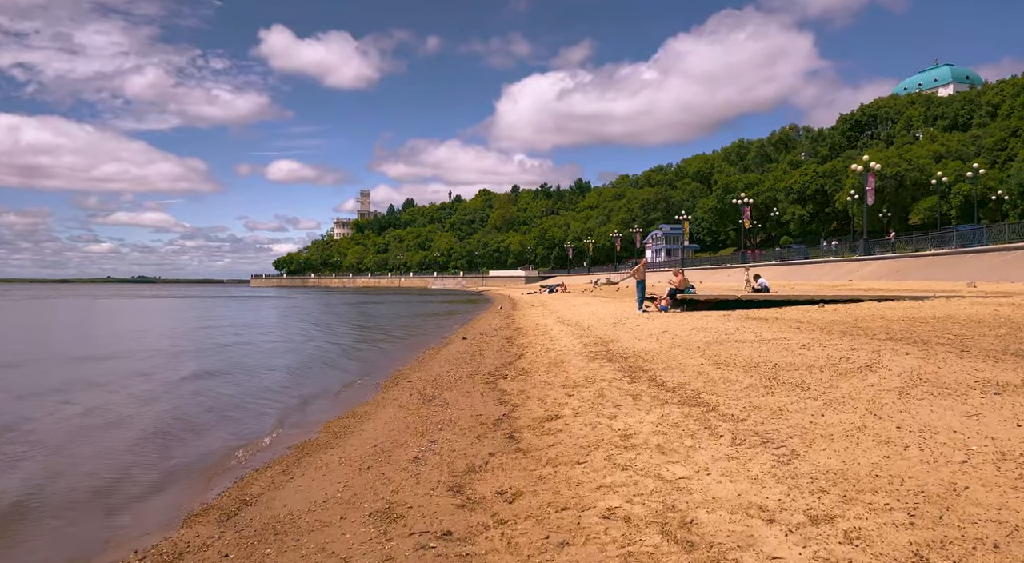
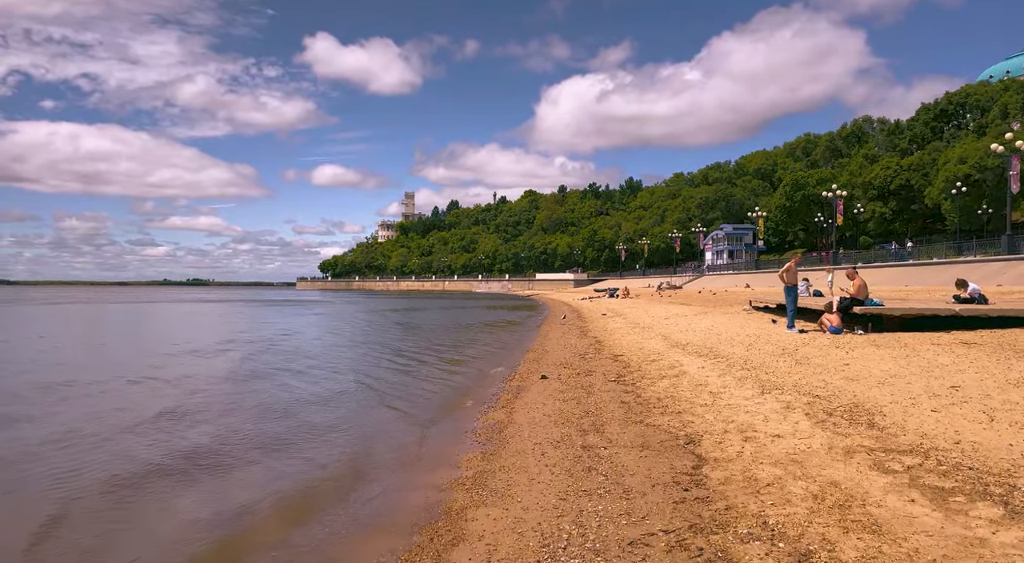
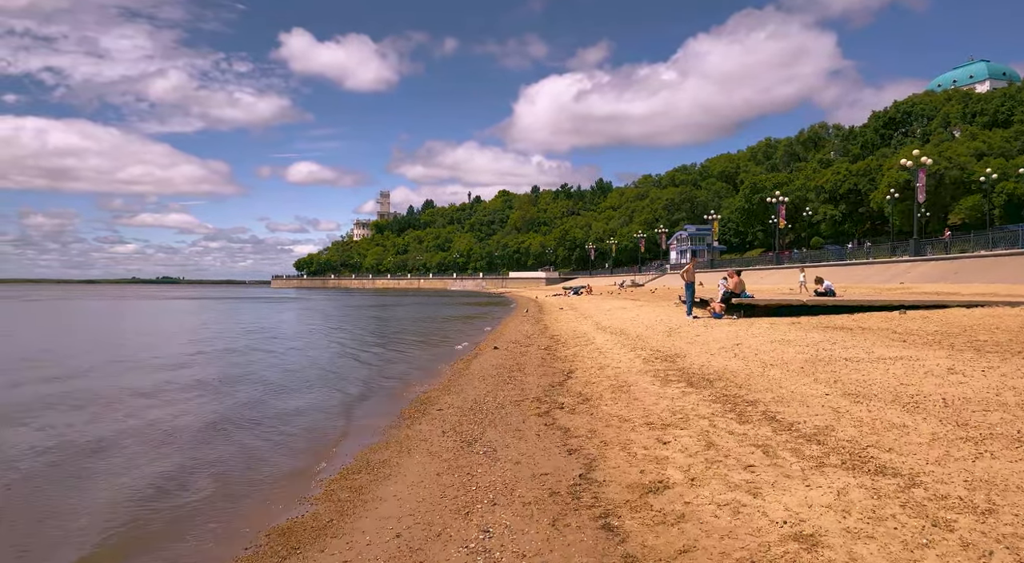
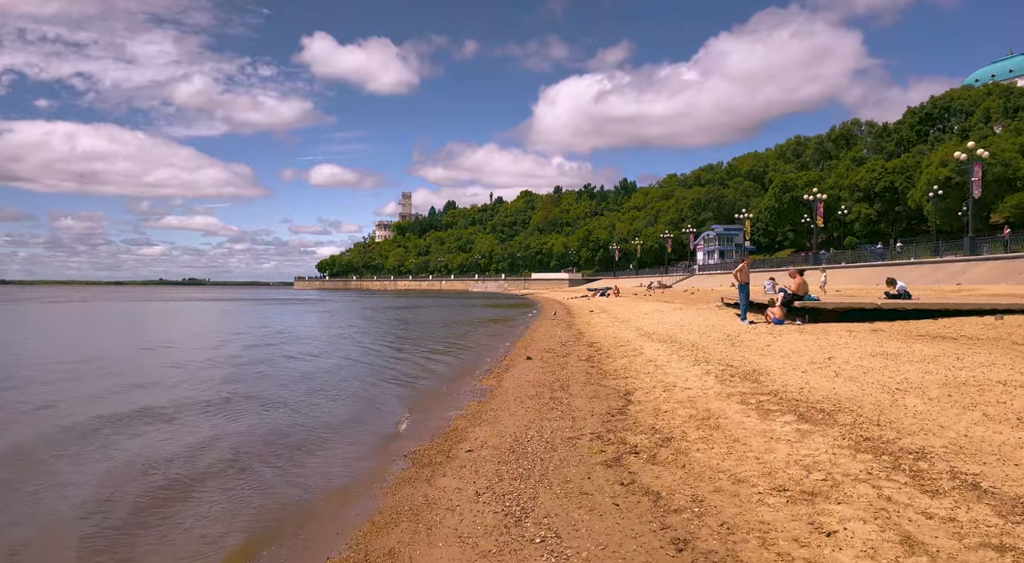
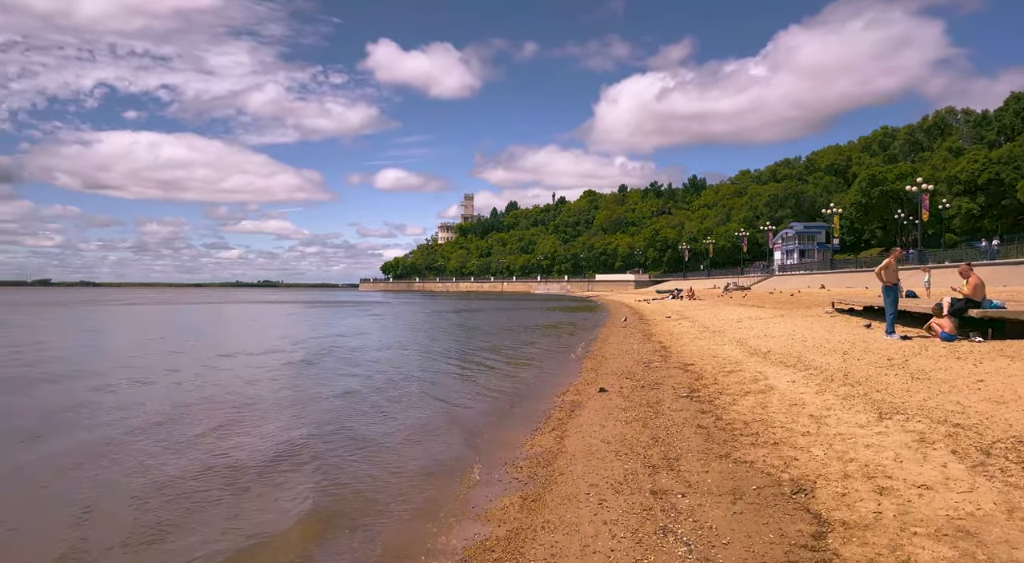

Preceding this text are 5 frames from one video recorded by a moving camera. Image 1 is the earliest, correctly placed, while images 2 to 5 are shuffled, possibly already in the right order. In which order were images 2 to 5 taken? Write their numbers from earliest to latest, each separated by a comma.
3, 4, 2, 5
